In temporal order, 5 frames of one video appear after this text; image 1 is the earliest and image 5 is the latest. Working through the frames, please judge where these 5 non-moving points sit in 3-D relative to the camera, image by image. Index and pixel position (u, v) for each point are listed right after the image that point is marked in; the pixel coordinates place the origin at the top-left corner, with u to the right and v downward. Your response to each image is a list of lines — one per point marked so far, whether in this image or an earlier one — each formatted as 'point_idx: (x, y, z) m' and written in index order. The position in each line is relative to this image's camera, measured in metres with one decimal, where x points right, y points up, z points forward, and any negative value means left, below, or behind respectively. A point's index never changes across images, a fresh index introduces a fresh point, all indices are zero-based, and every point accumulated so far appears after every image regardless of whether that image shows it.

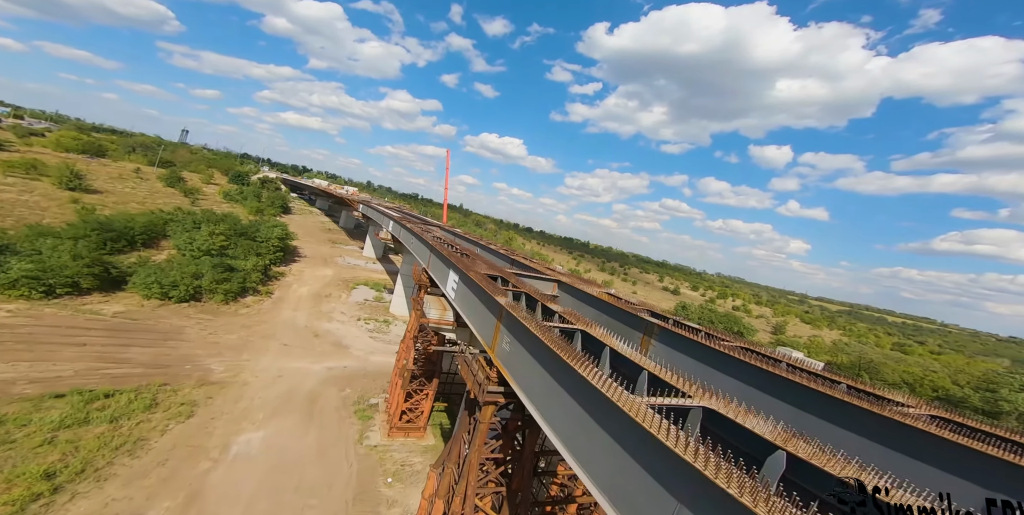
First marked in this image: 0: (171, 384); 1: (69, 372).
0: (-13.2, -4.9, +15.8) m
1: (-16.7, -4.3, +15.4) m
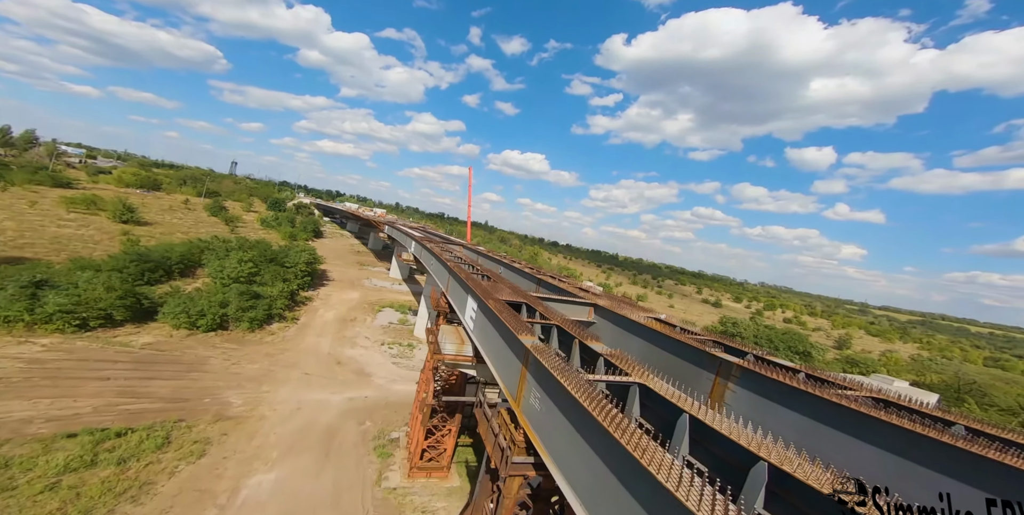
0: (-12.1, -6.0, +15.2) m
1: (-15.6, -5.6, +15.1) m
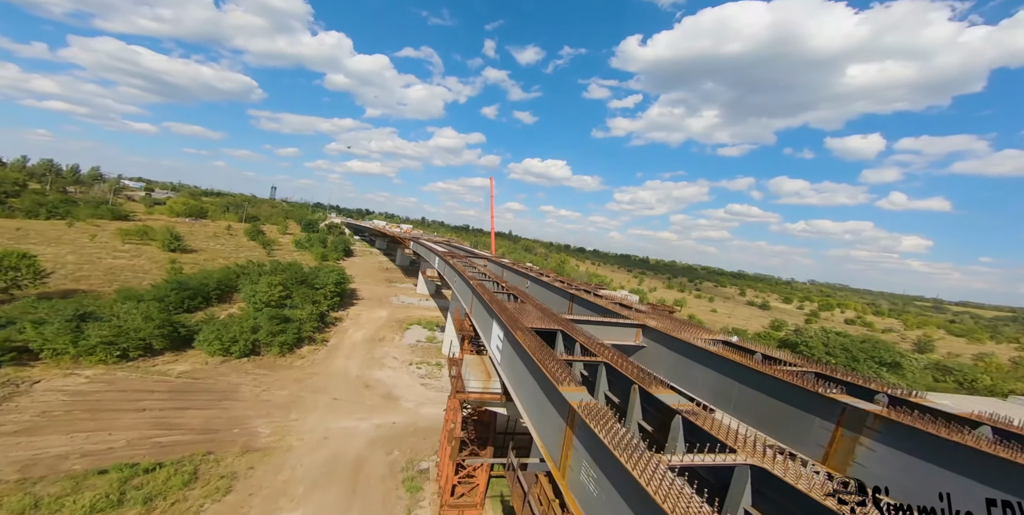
0: (-10.8, -7.1, +14.9) m
1: (-14.3, -6.8, +15.0) m
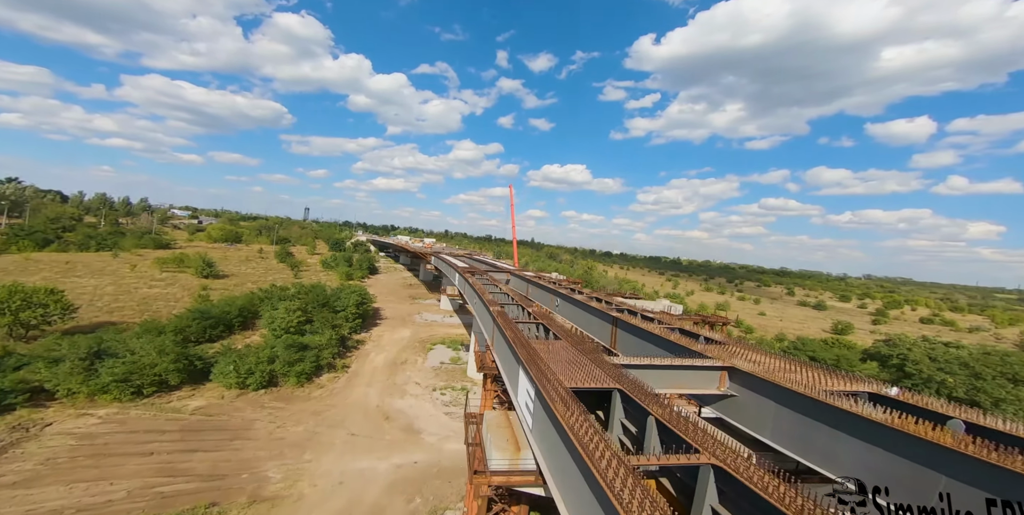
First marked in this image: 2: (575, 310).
0: (-9.7, -8.2, +13.6) m
1: (-13.2, -8.1, +13.9) m
2: (+2.9, -2.2, +19.5) m
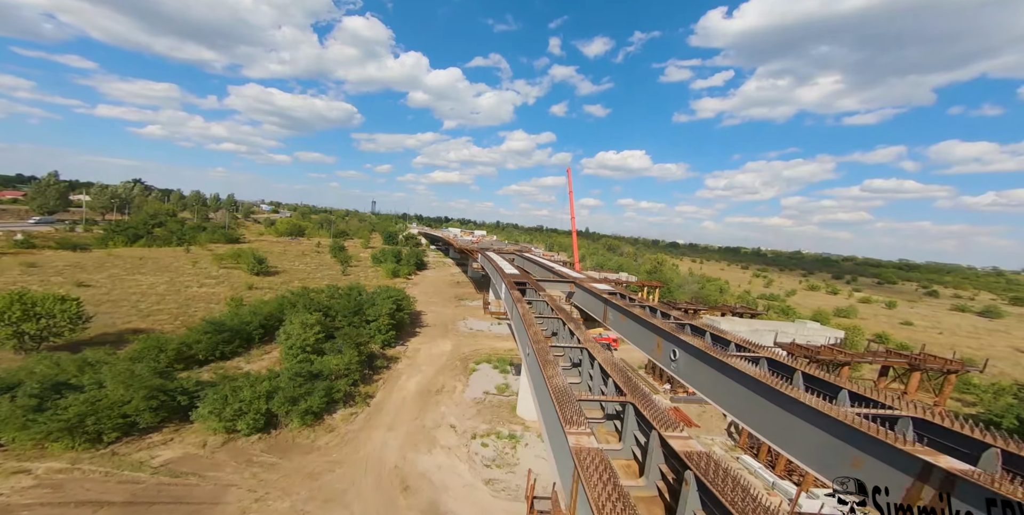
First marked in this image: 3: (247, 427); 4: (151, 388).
0: (-8.1, -8.7, +8.7) m
1: (-11.6, -8.6, +9.5) m
2: (+5.0, -2.5, +12.8) m
3: (-10.8, -6.8, +16.8) m
4: (-14.4, -5.3, +16.5) m
